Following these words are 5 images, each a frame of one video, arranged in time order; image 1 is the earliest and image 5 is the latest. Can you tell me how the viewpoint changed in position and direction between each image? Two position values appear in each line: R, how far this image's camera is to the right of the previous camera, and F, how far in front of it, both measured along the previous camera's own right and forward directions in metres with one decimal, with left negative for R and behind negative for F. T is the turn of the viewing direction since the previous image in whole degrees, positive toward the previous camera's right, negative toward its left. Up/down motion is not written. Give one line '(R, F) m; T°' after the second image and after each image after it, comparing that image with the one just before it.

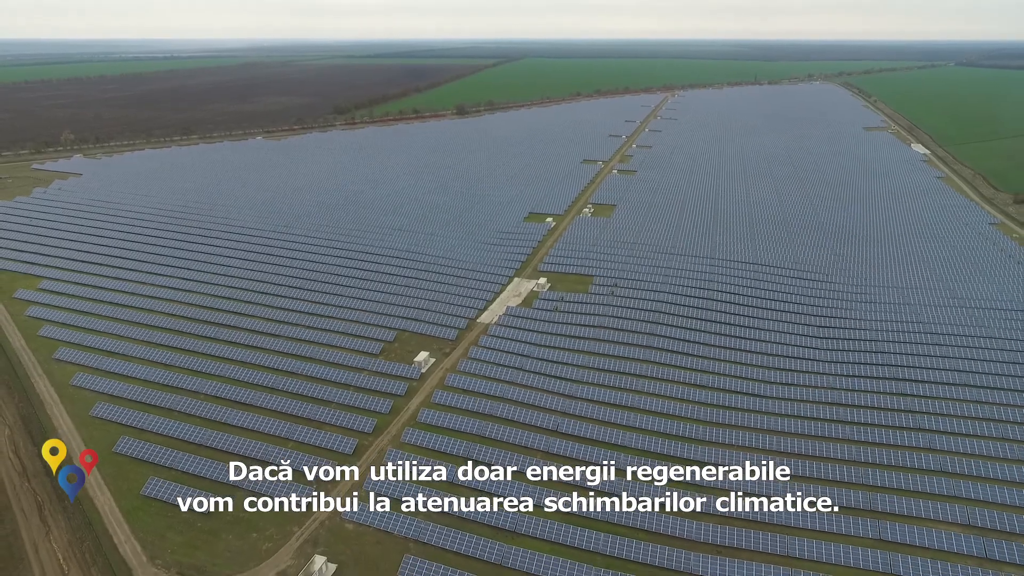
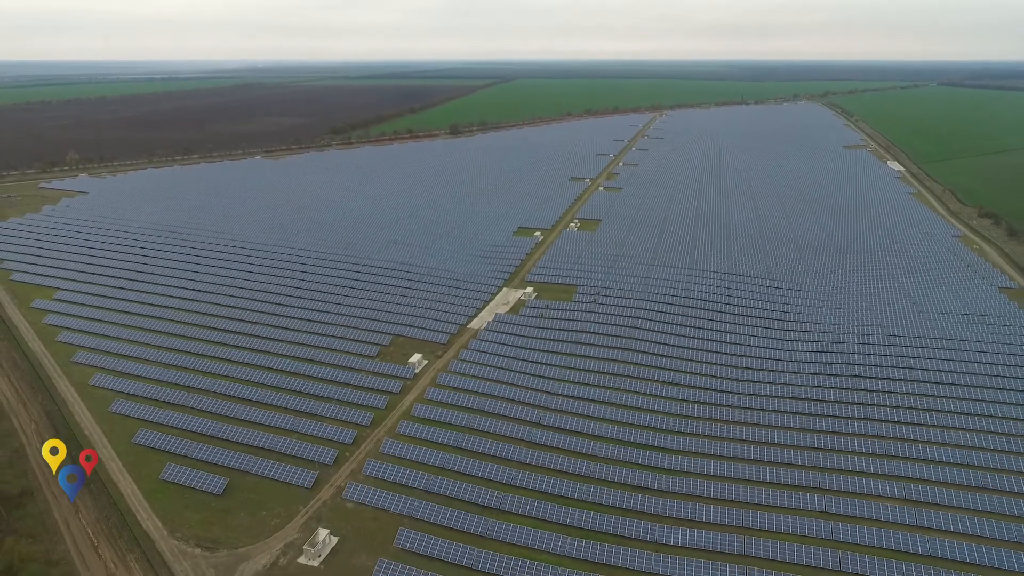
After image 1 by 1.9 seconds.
(+0.5, -2.6) m; +1°
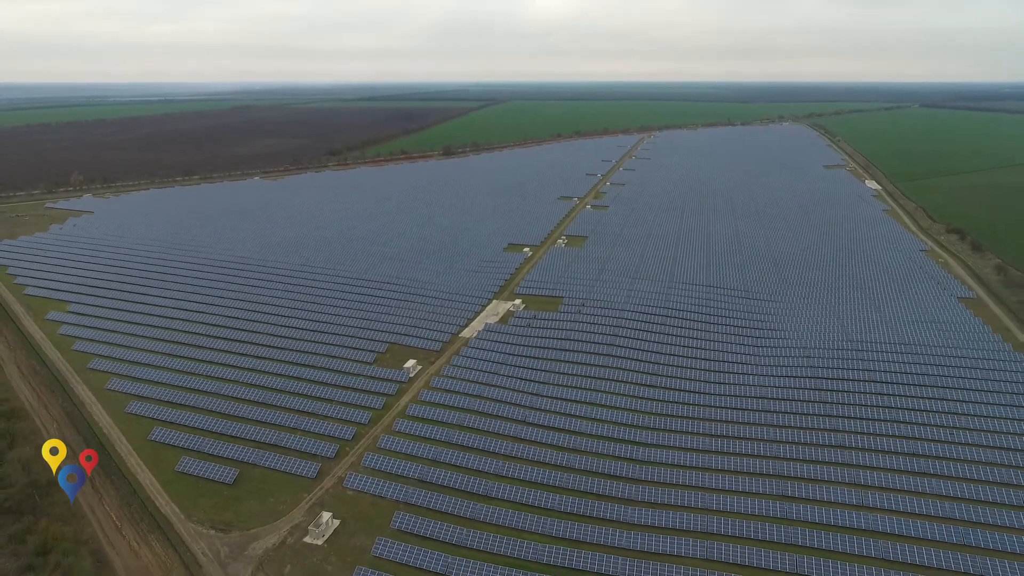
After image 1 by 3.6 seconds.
(+0.4, -2.6) m; +1°
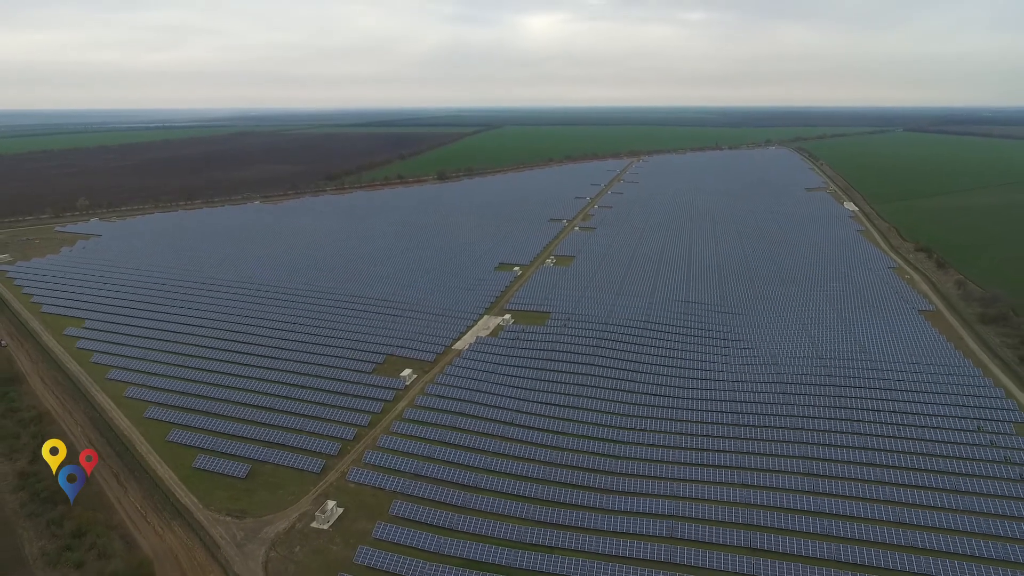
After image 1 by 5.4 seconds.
(+0.5, -3.1) m; +1°
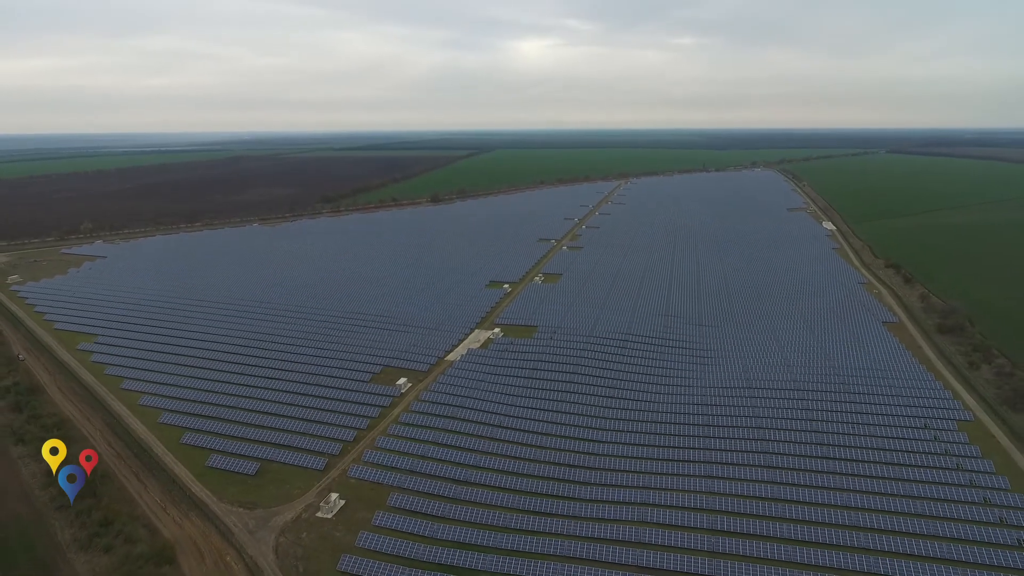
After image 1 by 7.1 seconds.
(+0.4, -3.1) m; +1°
